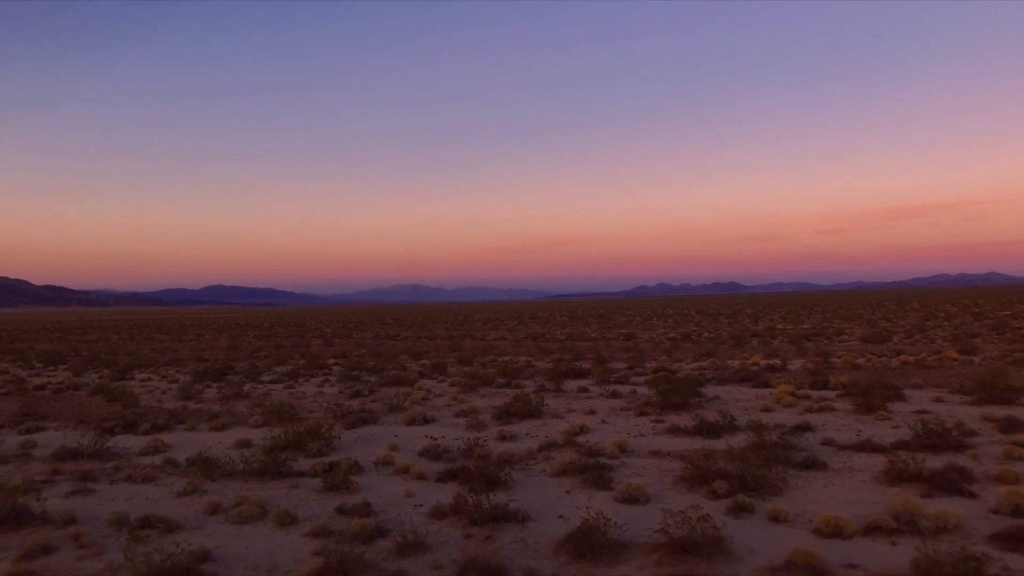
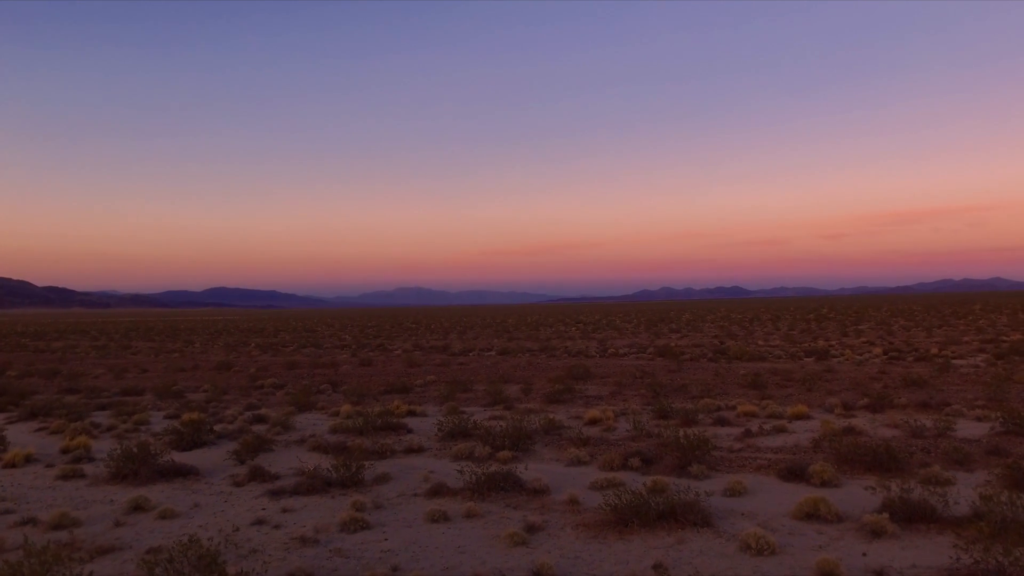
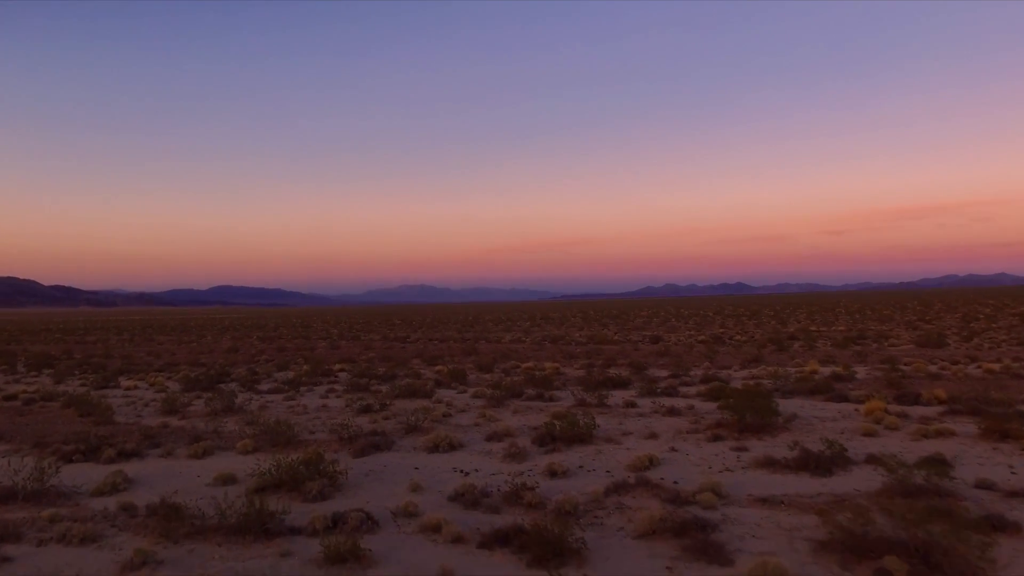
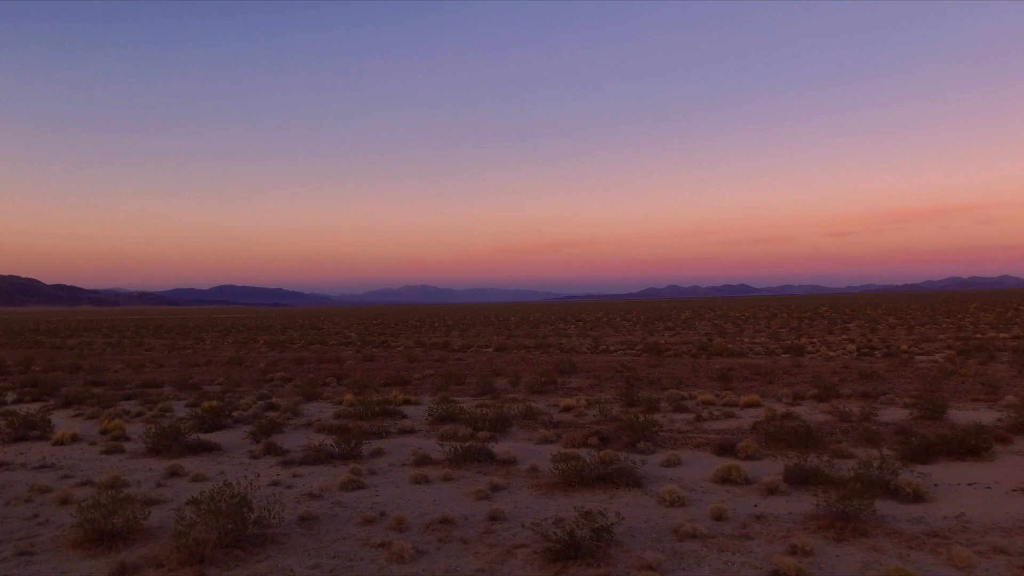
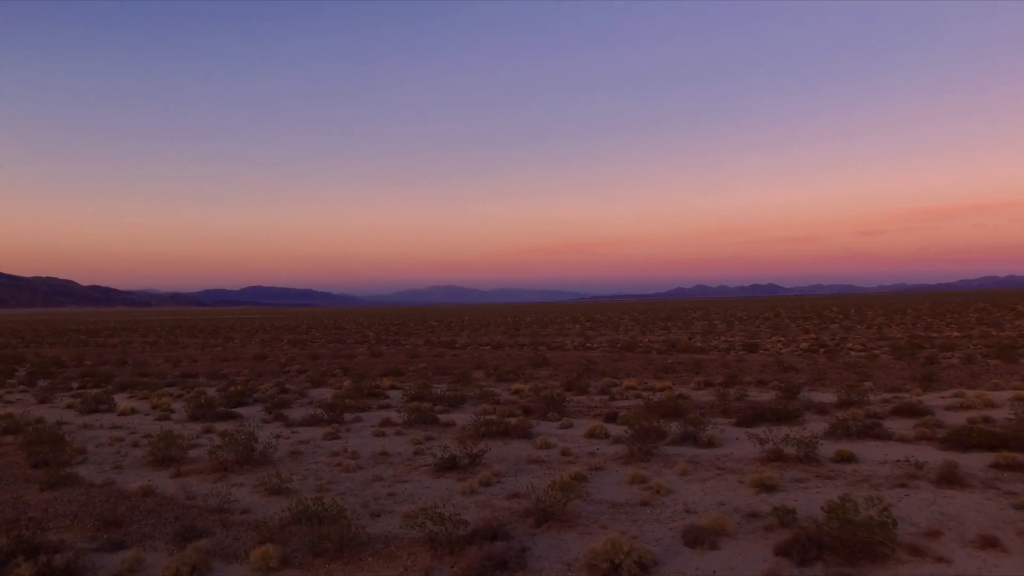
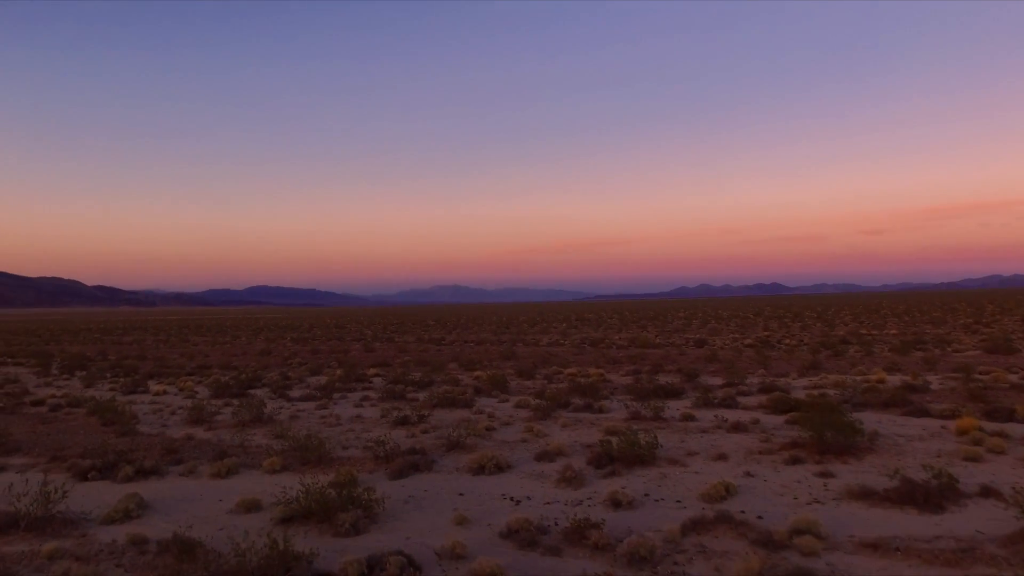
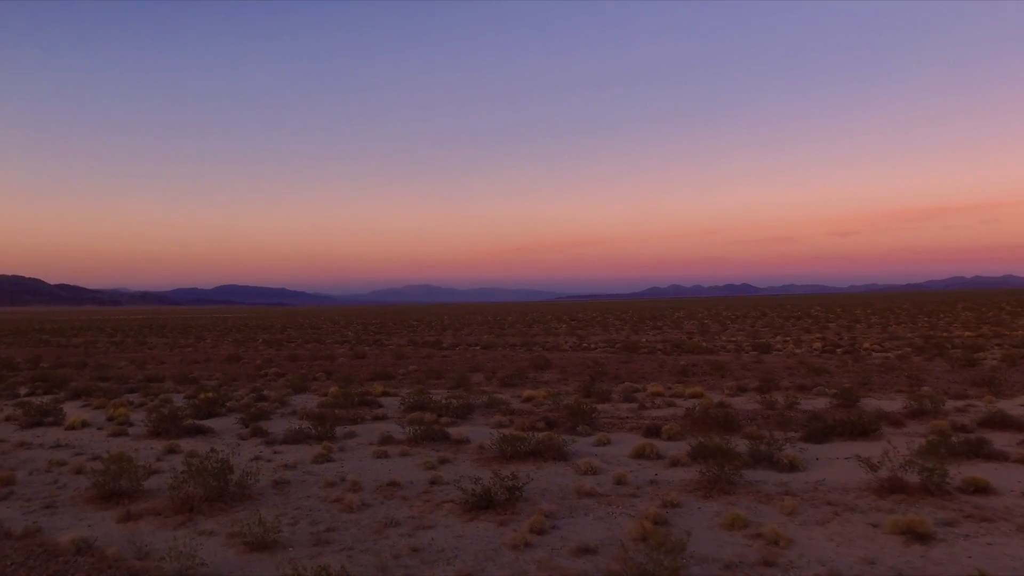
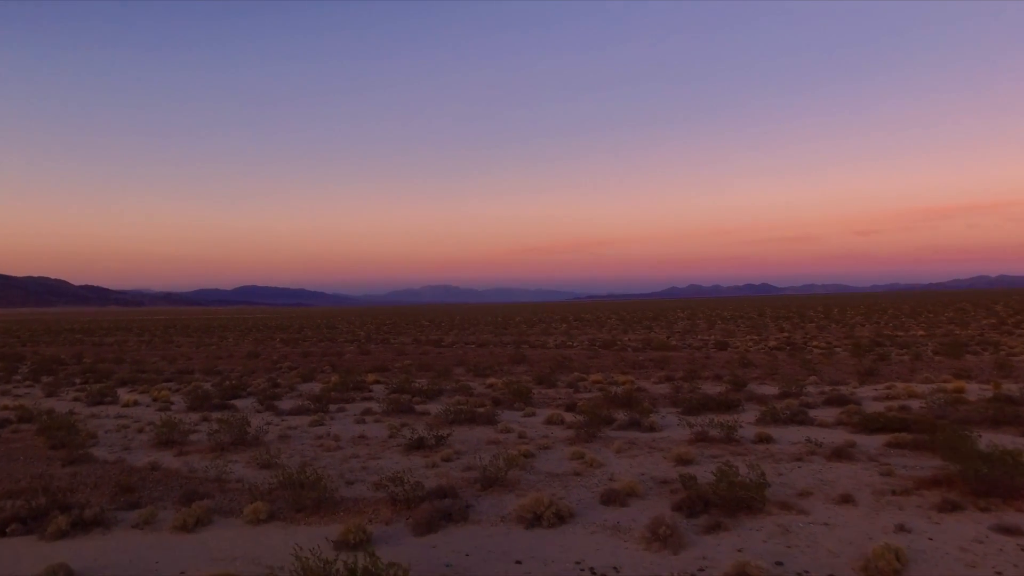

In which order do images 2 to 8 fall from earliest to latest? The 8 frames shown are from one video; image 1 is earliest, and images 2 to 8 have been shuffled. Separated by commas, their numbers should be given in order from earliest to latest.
3, 6, 8, 5, 7, 4, 2
